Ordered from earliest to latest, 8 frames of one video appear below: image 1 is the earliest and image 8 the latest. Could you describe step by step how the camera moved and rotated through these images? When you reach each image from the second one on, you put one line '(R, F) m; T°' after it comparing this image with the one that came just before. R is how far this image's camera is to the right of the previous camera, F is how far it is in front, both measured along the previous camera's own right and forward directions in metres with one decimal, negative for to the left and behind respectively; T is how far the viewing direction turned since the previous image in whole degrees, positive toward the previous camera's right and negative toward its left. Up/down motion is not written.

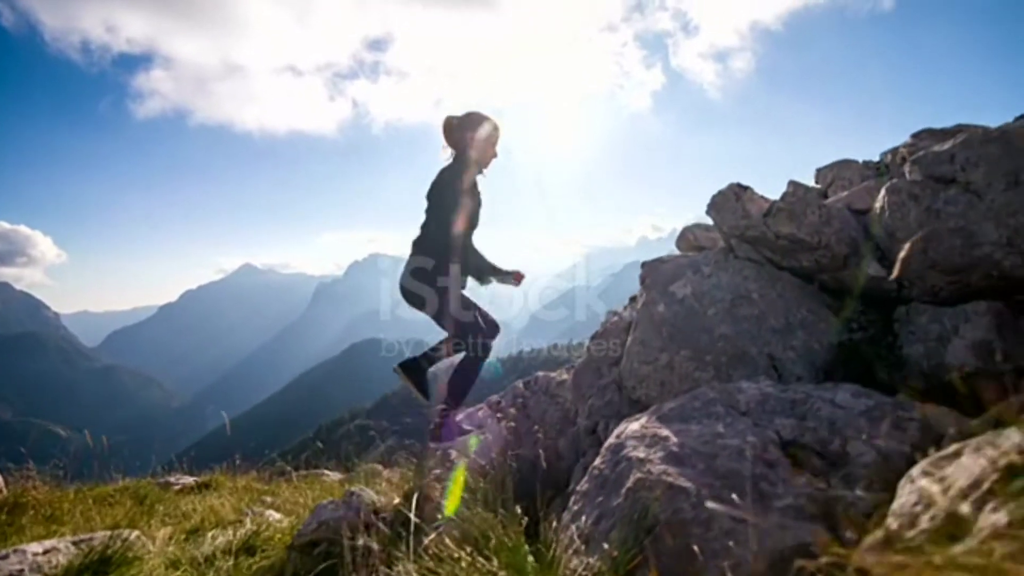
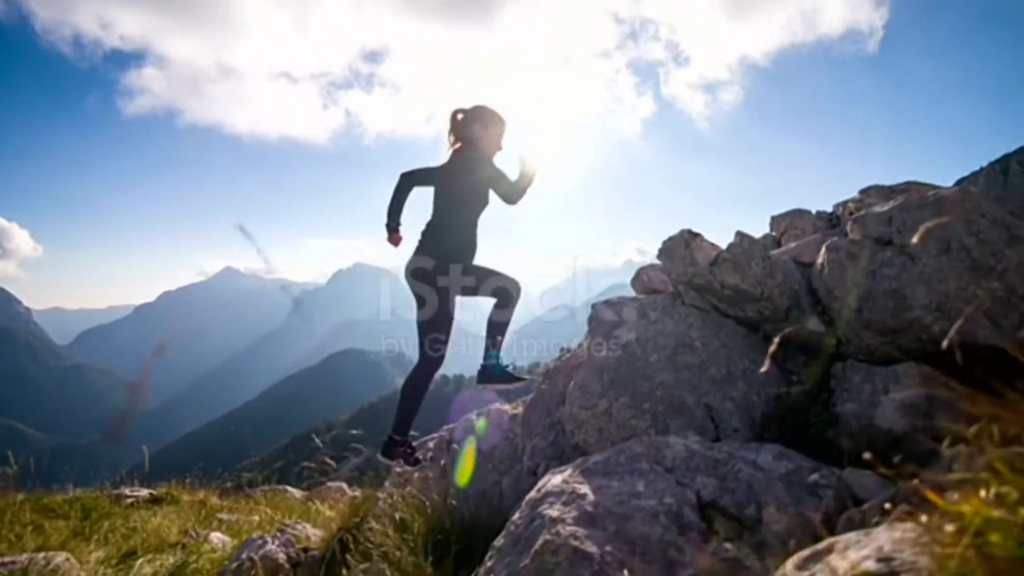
(+0.5, 0.0) m; +2°
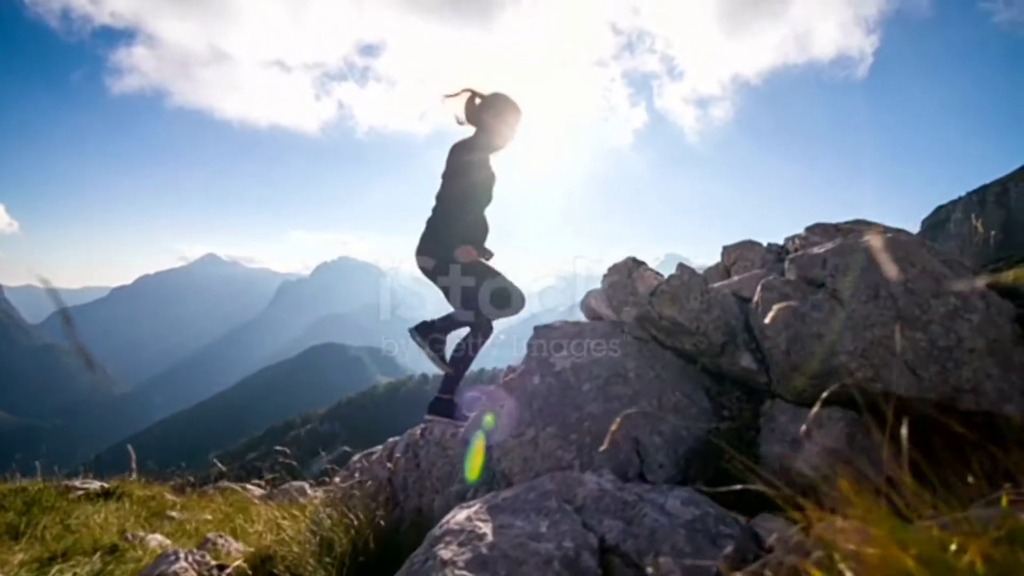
(+0.6, +0.1) m; +2°
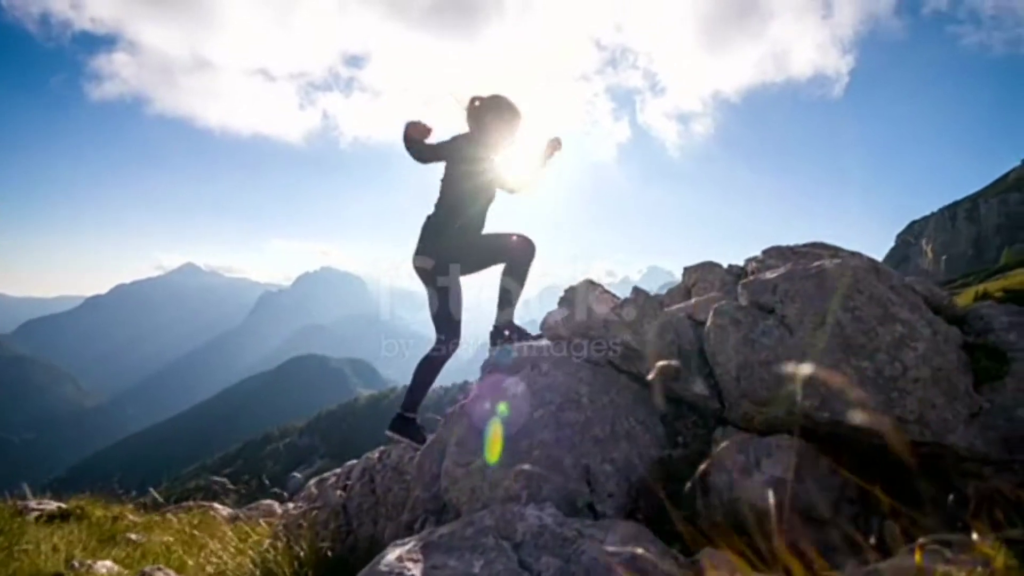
(+0.4, +0.1) m; +2°
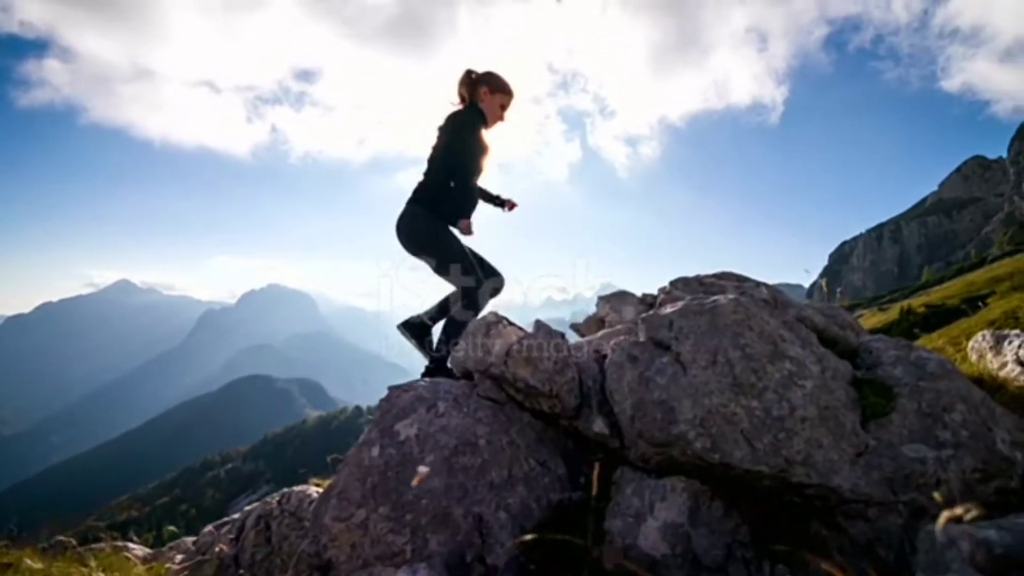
(+0.7, +0.3) m; +5°
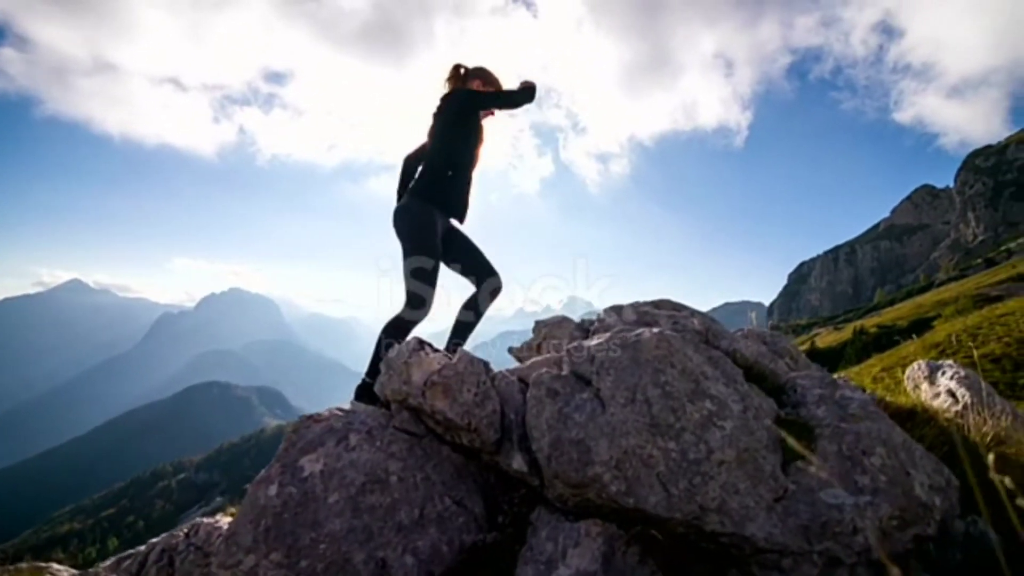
(+0.5, +0.3) m; +3°
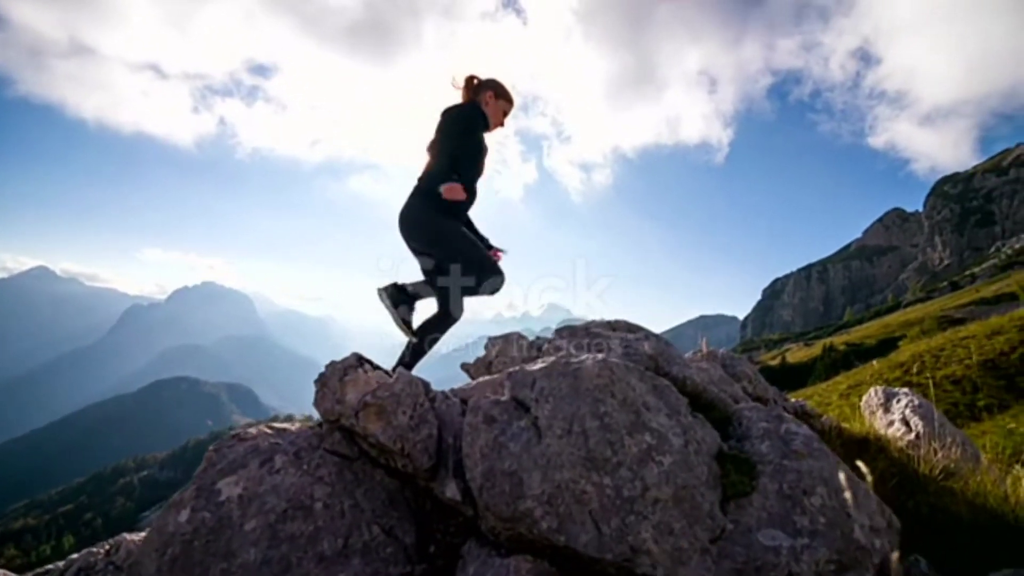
(+0.4, +0.2) m; +2°
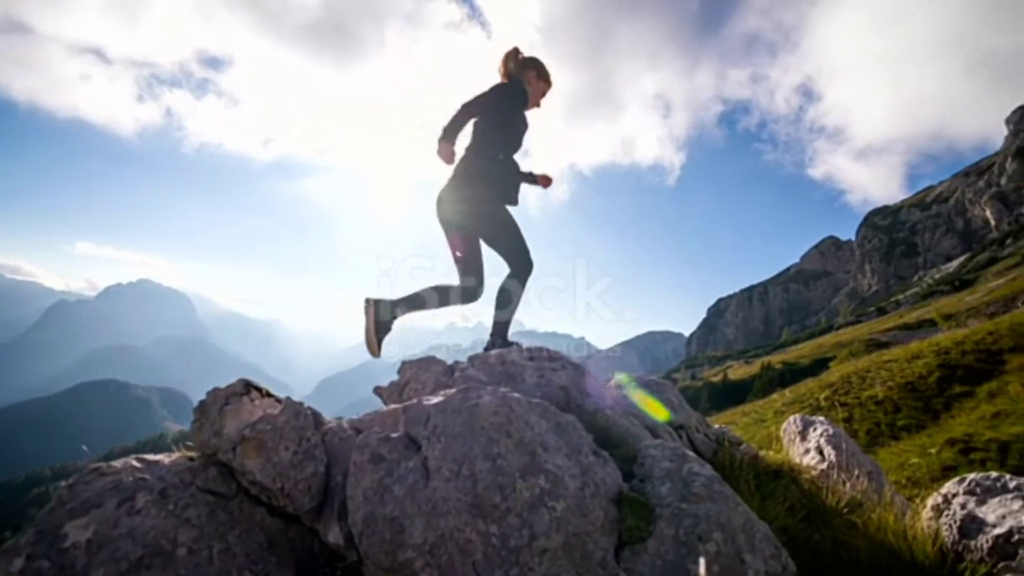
(+0.5, +0.3) m; +5°
